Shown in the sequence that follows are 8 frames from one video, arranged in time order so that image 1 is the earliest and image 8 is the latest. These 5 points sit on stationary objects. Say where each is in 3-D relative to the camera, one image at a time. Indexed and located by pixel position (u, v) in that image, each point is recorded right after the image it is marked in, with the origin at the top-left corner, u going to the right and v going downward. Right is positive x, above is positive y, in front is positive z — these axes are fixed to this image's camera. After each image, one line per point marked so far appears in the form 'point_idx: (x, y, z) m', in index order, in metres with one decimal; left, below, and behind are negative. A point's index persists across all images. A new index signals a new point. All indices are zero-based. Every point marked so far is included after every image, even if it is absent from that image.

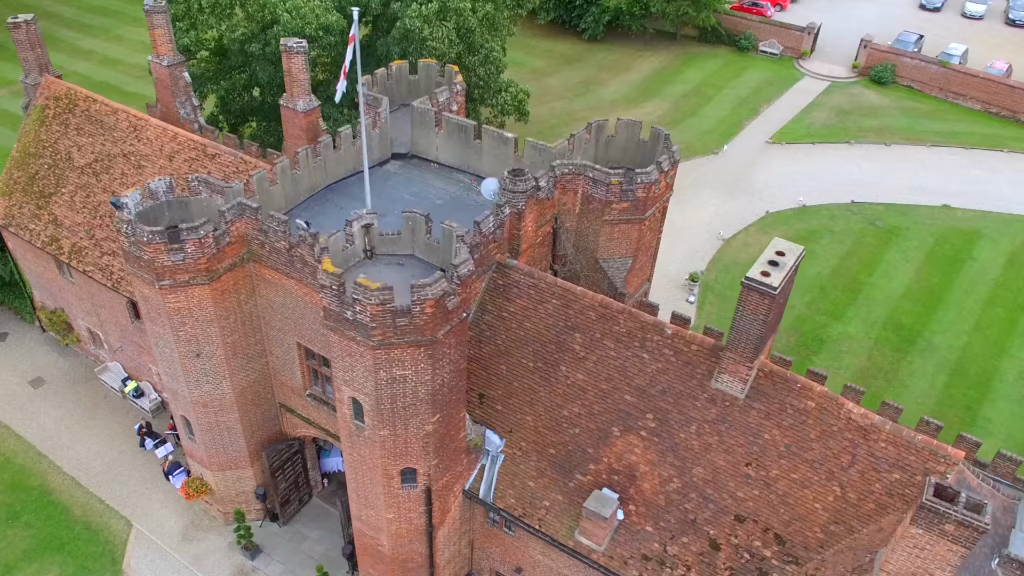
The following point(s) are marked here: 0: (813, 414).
0: (+6.2, -2.6, +17.5) m
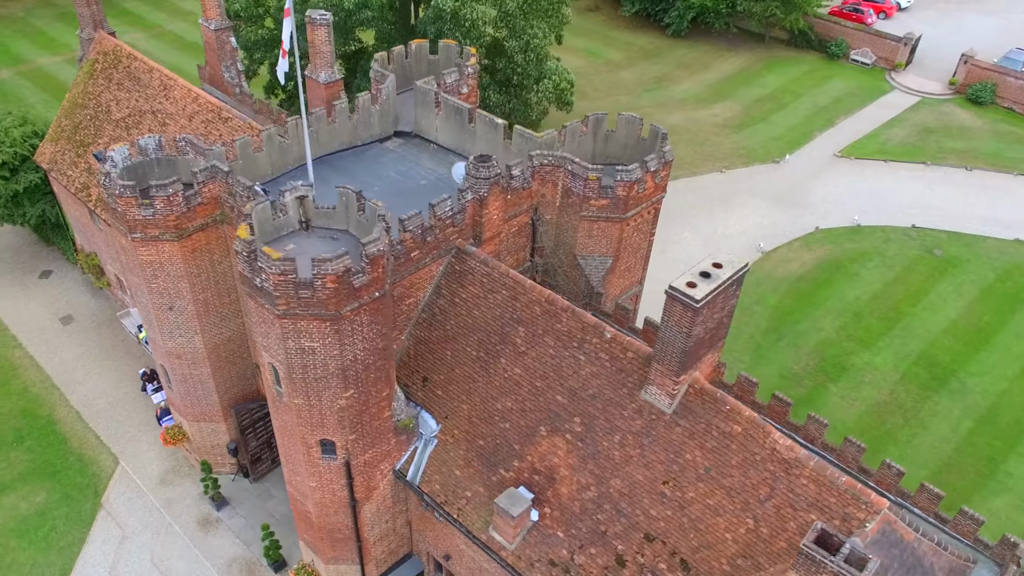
0: (+4.4, -3.0, +16.5) m
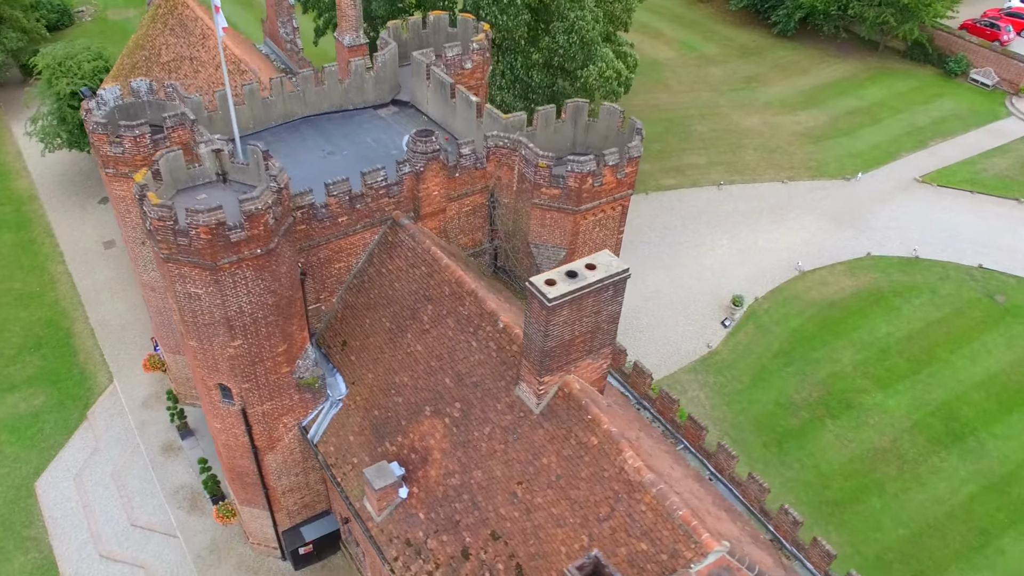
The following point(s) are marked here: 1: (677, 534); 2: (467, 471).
0: (+1.5, -3.1, +15.8) m
1: (+2.8, -4.2, +14.4) m
2: (-0.9, -3.8, +17.3) m
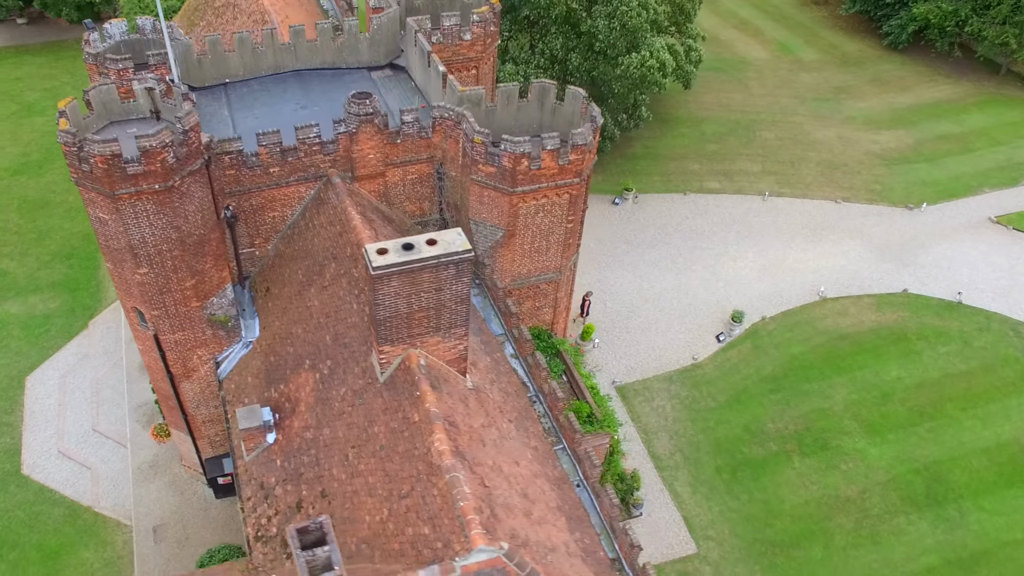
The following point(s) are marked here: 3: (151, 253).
0: (-1.8, -2.6, +15.6) m
1: (-1.0, -3.9, +14.1) m
2: (-4.0, -2.9, +17.6) m
3: (-8.0, +0.8, +18.6) m
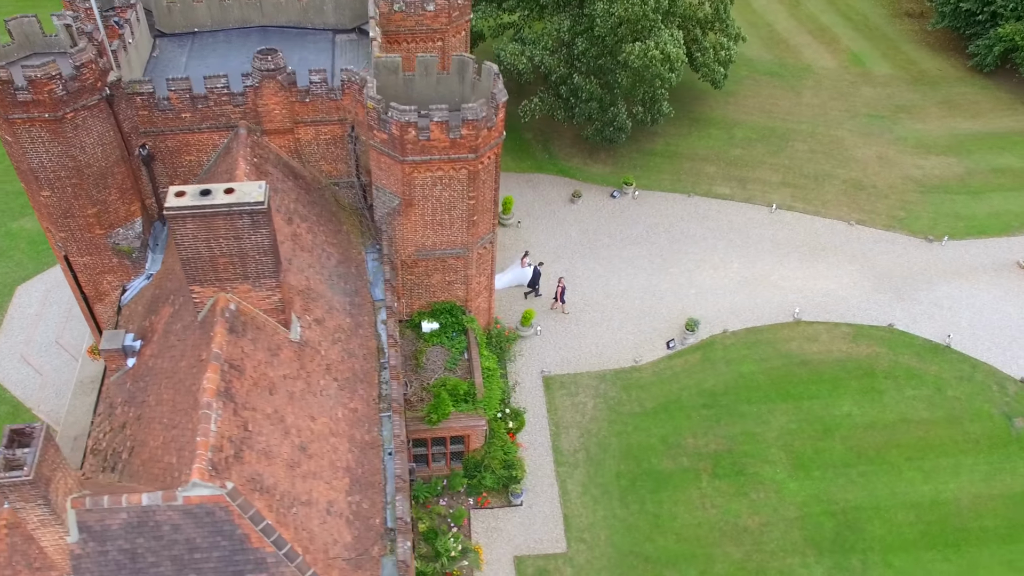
0: (-6.0, -1.5, +16.3) m
1: (-5.6, -2.9, +14.7) m
2: (-7.9, -1.5, +18.6) m
3: (-11.1, +2.7, +20.2) m
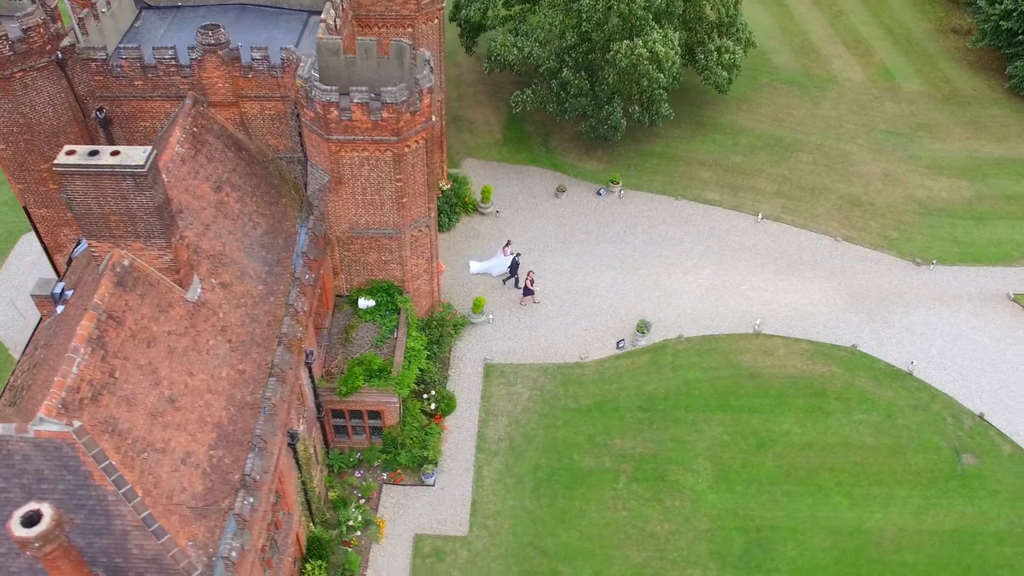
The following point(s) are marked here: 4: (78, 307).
0: (-8.9, -0.5, +17.4) m
1: (-8.7, -2.0, +15.8) m
2: (-10.5, -0.4, +19.9) m
3: (-13.1, +4.1, +21.8) m
4: (-9.8, -0.4, +18.9) m
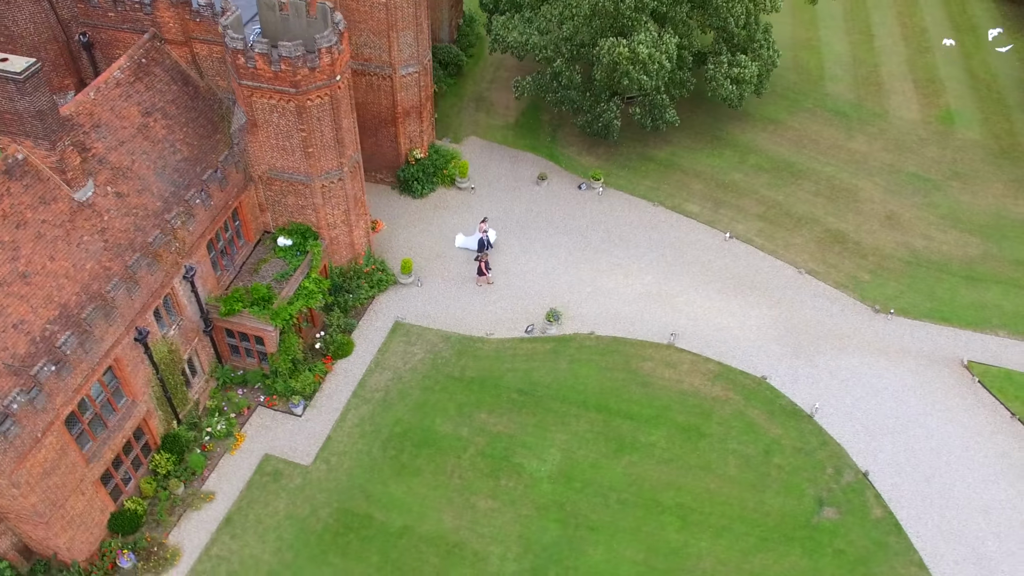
0: (-13.4, +2.4, +20.8) m
1: (-13.9, +1.0, +19.2) m
2: (-14.4, +2.8, +23.5) m
3: (-15.7, +7.6, +25.9) m
4: (-13.9, +2.7, +22.4) m
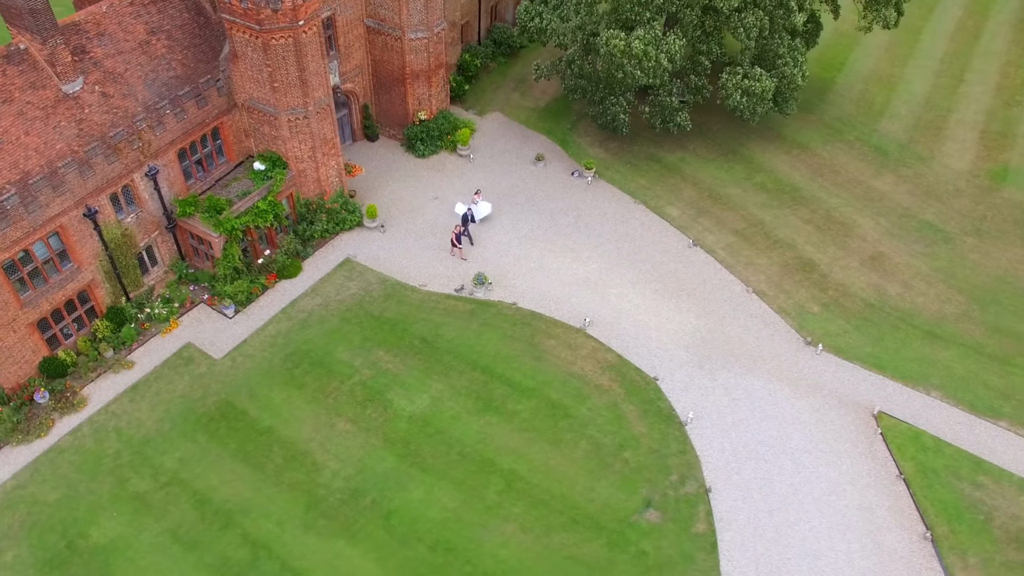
0: (-16.2, +6.7, +25.5) m
1: (-17.3, +5.4, +24.1) m
2: (-16.5, +7.2, +28.4) m
3: (-16.3, +12.1, +30.9) m
4: (-16.3, +7.0, +27.2) m
